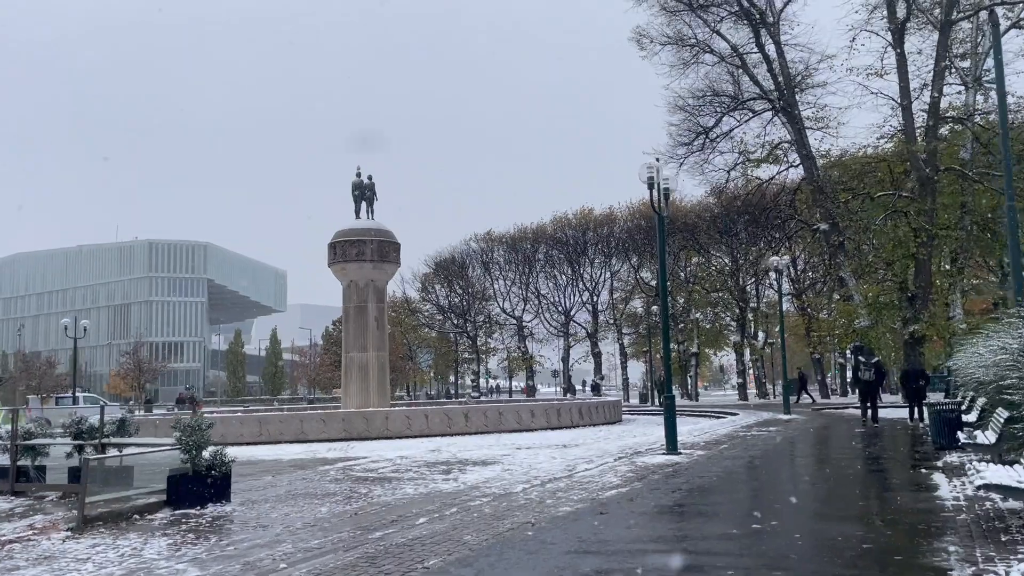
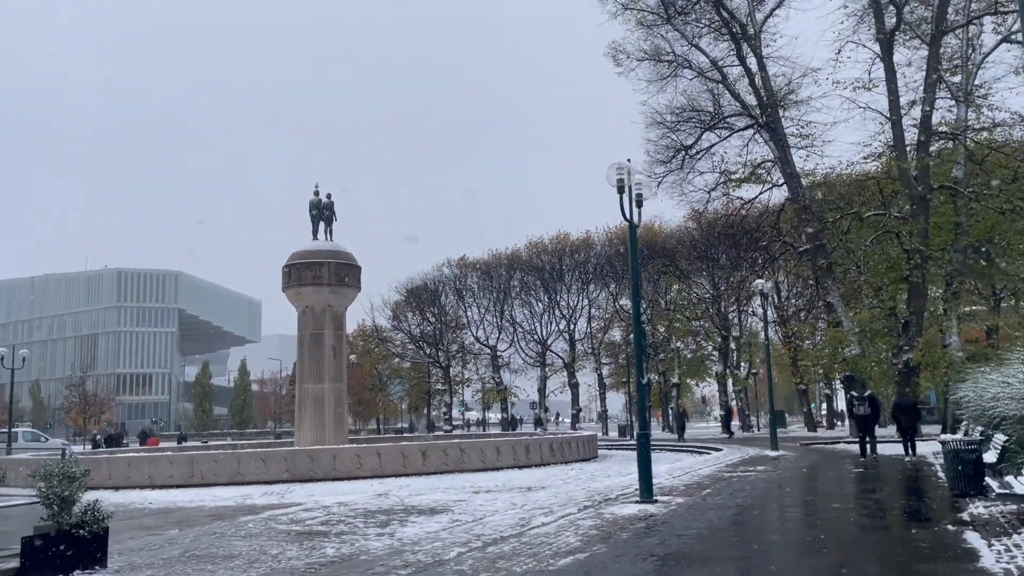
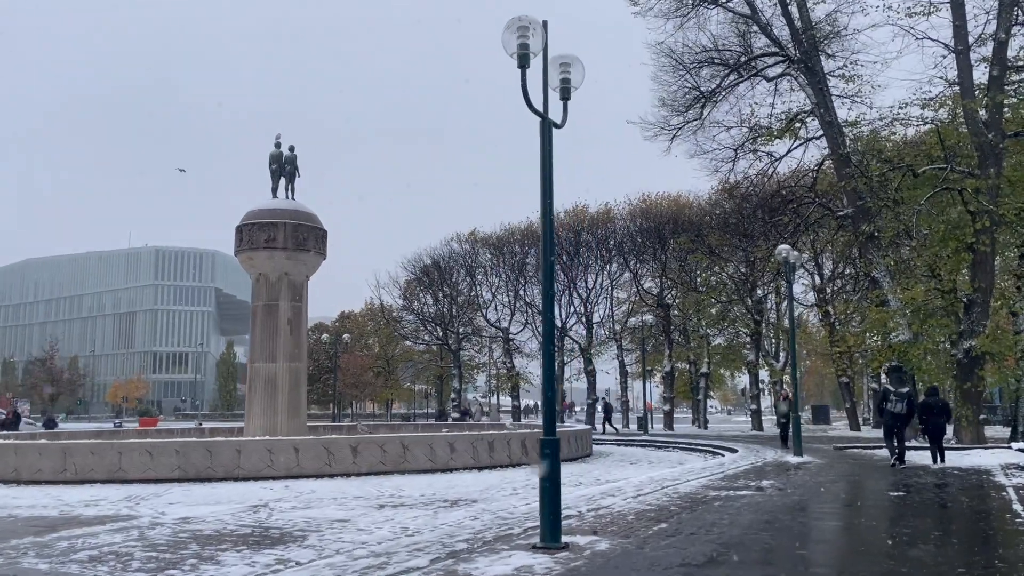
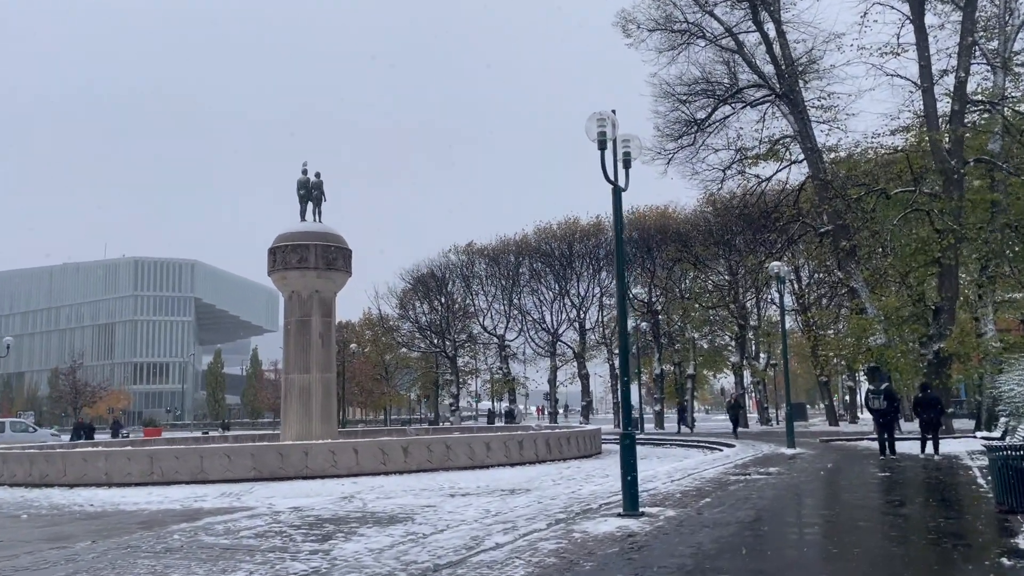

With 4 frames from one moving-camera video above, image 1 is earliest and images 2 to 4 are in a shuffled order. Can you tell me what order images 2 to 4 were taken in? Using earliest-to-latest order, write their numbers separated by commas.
2, 4, 3
